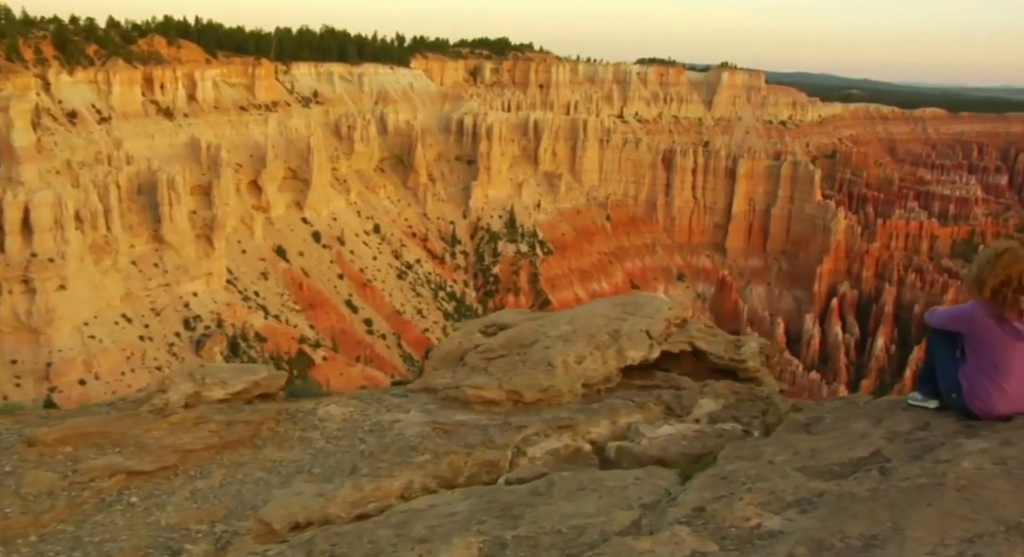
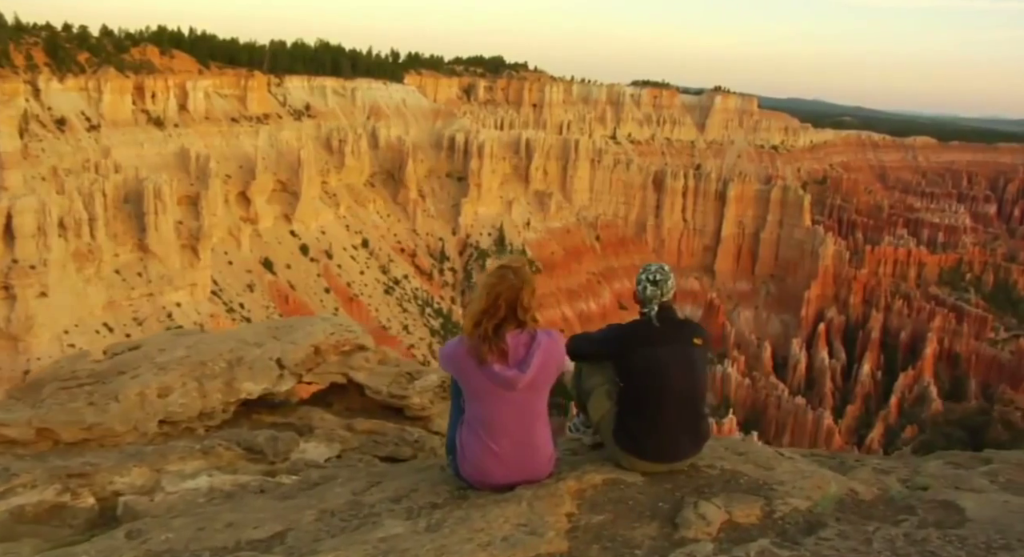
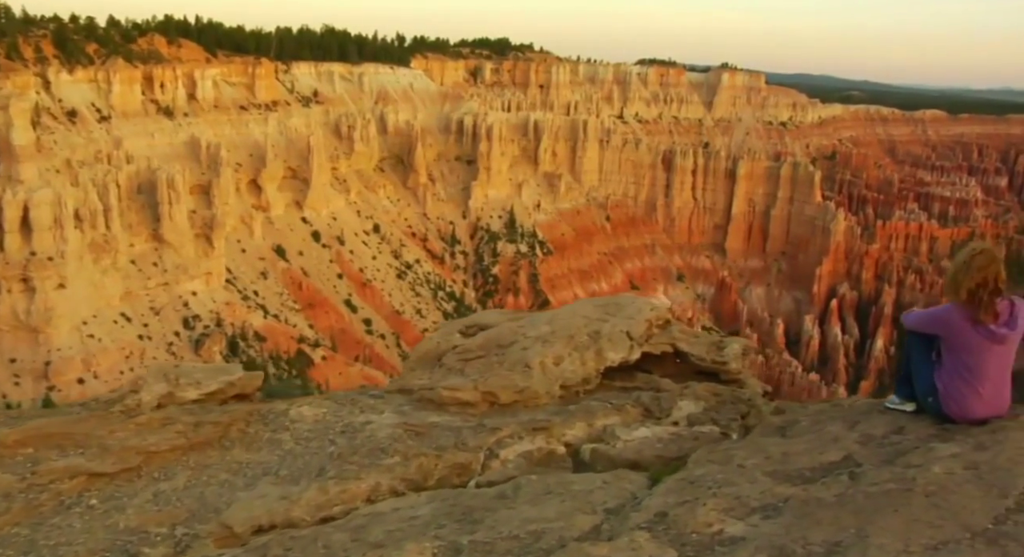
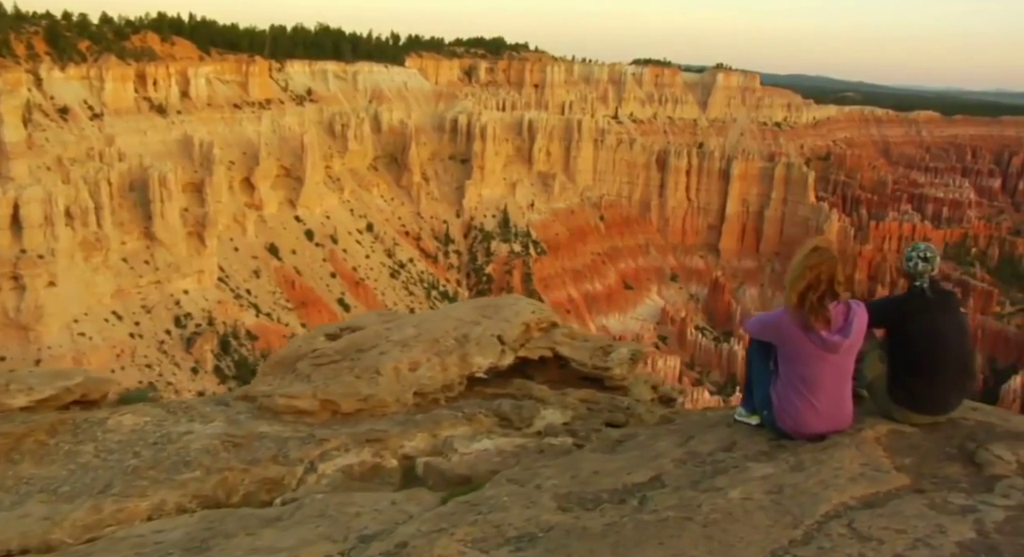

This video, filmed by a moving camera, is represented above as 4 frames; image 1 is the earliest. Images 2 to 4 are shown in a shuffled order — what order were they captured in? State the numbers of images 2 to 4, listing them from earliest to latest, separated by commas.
3, 4, 2
